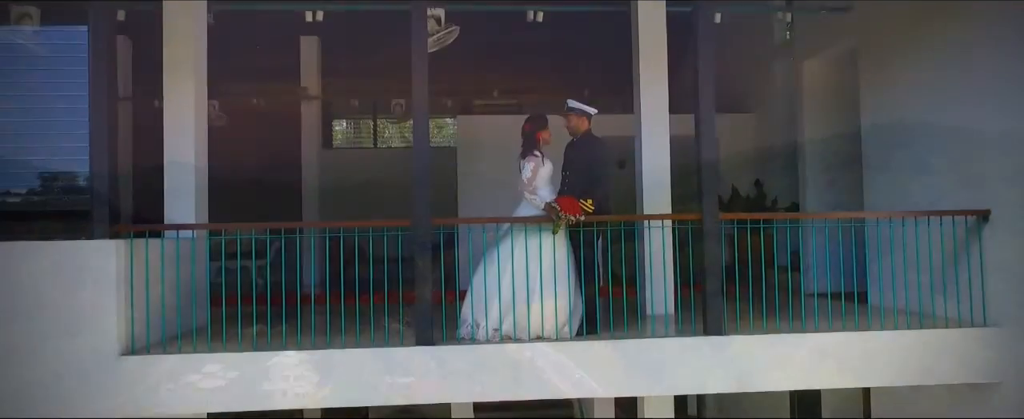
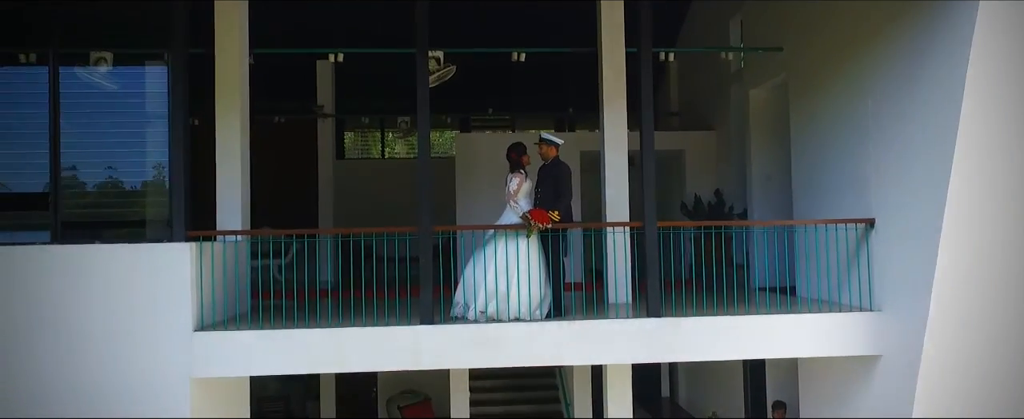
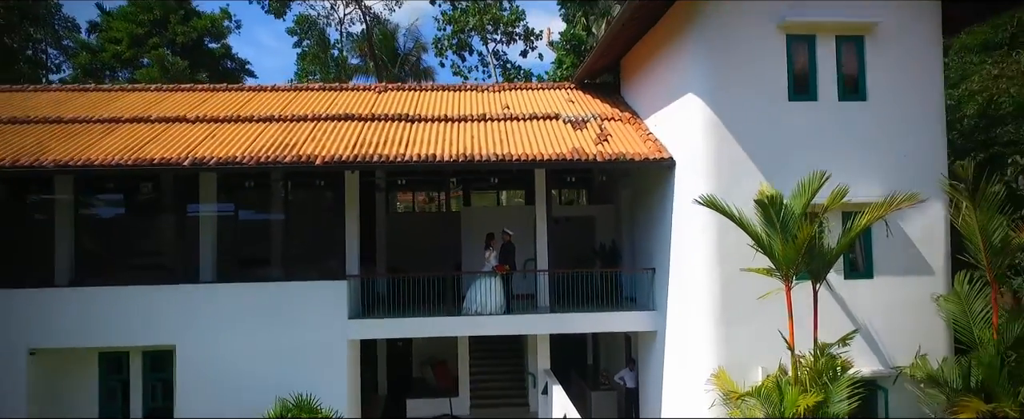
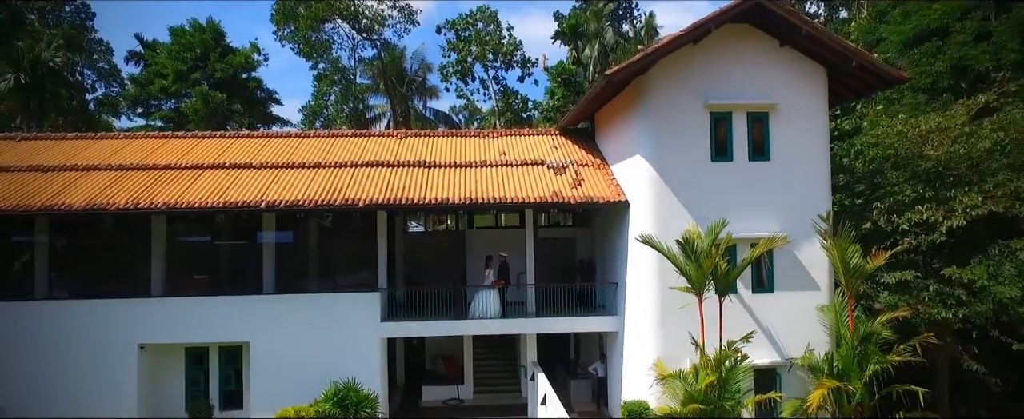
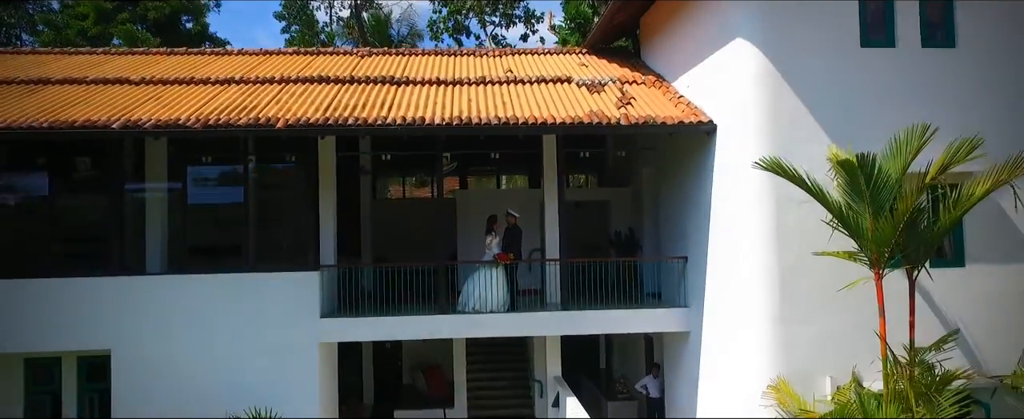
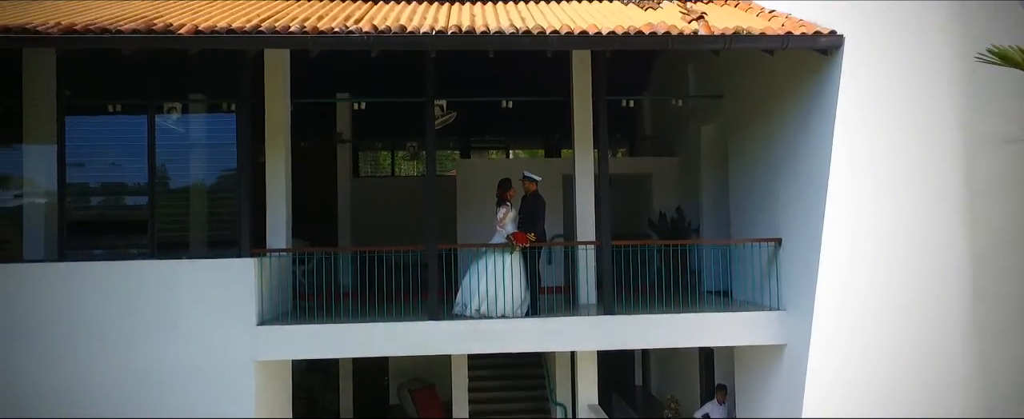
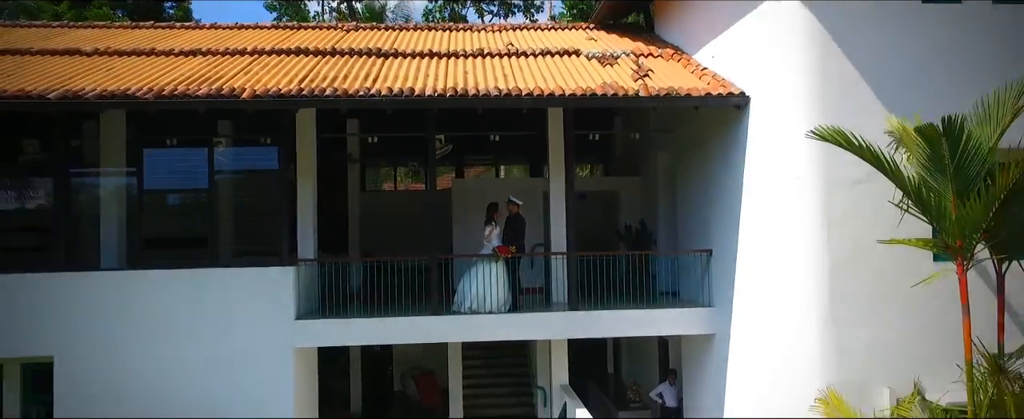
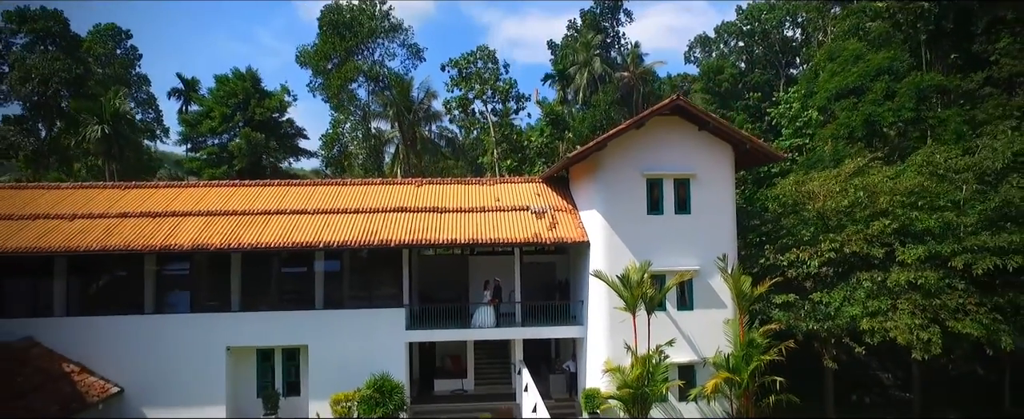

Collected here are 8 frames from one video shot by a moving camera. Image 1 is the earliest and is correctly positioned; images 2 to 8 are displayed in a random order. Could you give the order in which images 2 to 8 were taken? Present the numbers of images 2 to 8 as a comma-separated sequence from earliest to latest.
2, 6, 7, 5, 3, 4, 8
